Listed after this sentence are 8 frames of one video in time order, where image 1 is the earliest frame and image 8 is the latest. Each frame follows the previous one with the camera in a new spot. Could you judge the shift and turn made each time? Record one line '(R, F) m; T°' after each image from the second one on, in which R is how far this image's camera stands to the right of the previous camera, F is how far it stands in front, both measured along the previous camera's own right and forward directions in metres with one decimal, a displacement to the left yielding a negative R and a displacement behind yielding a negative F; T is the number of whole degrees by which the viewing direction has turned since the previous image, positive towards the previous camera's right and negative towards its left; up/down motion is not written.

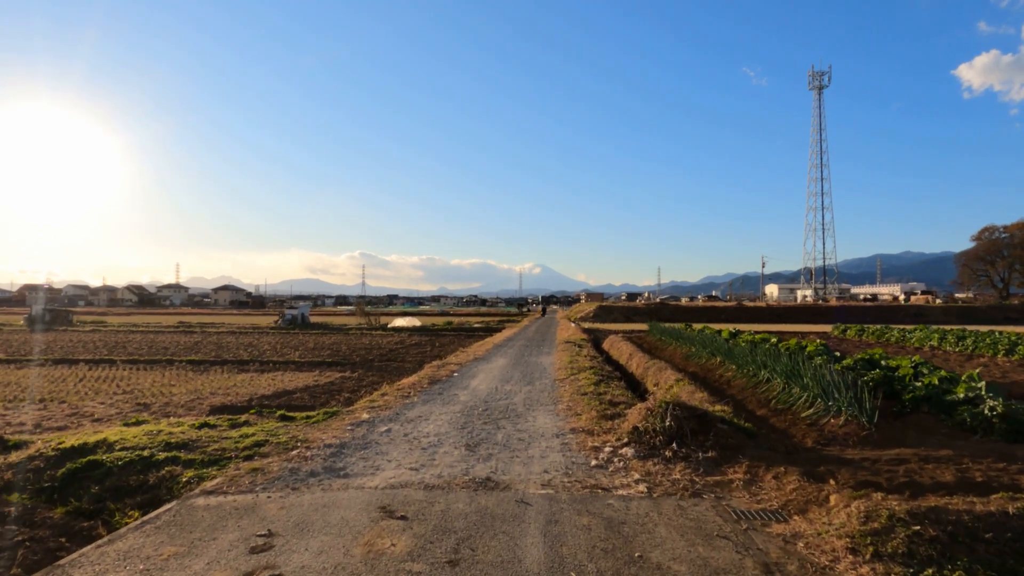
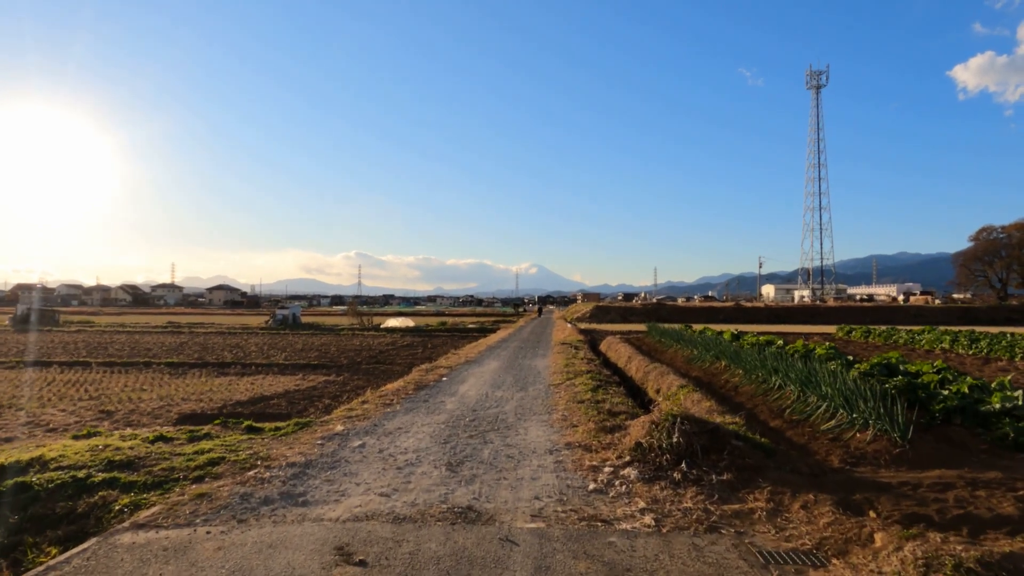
(+0.1, +0.8) m; 0°
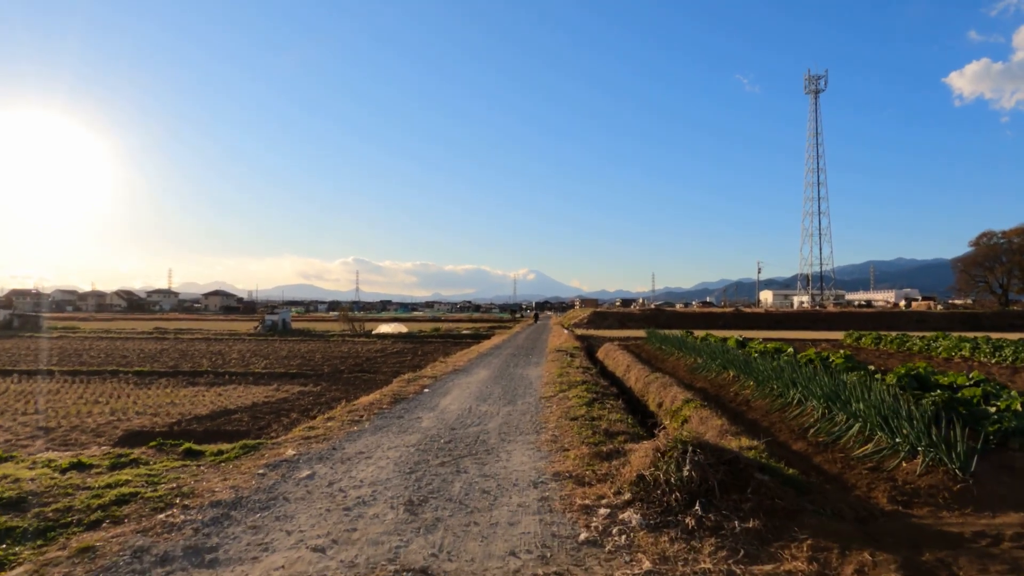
(+0.2, +1.1) m; 0°
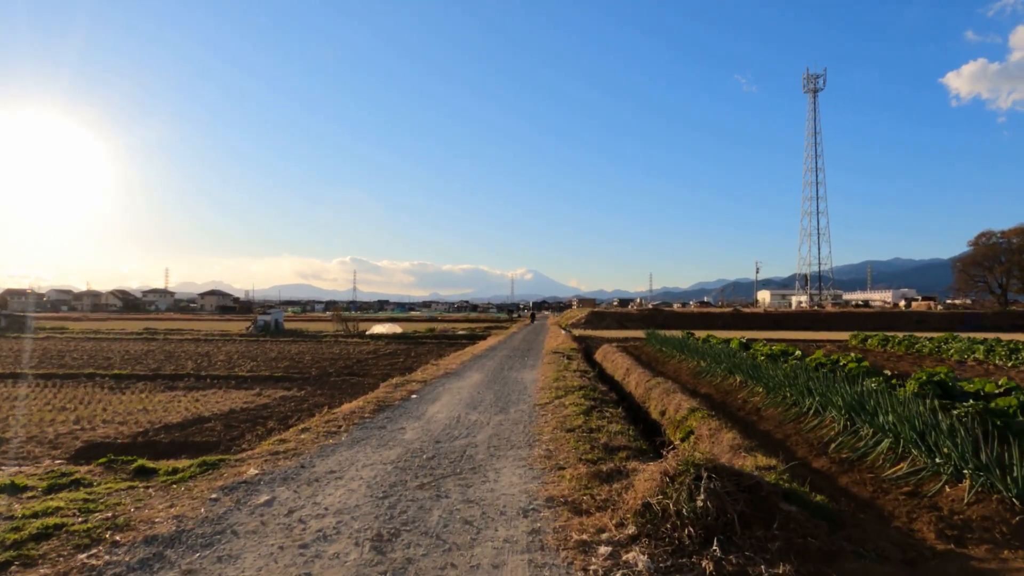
(+0.1, +0.7) m; 0°
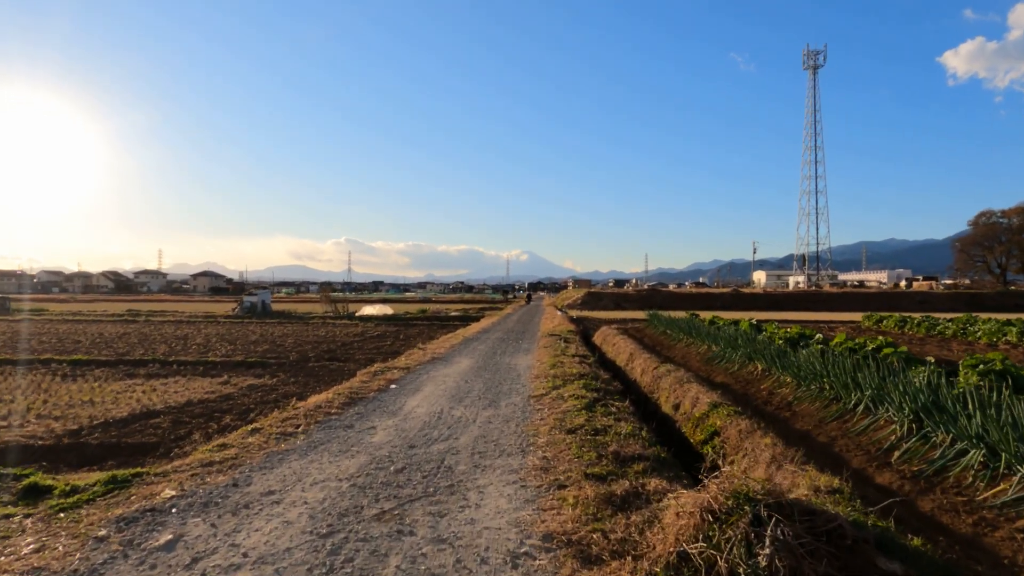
(+0.1, +1.3) m; 0°
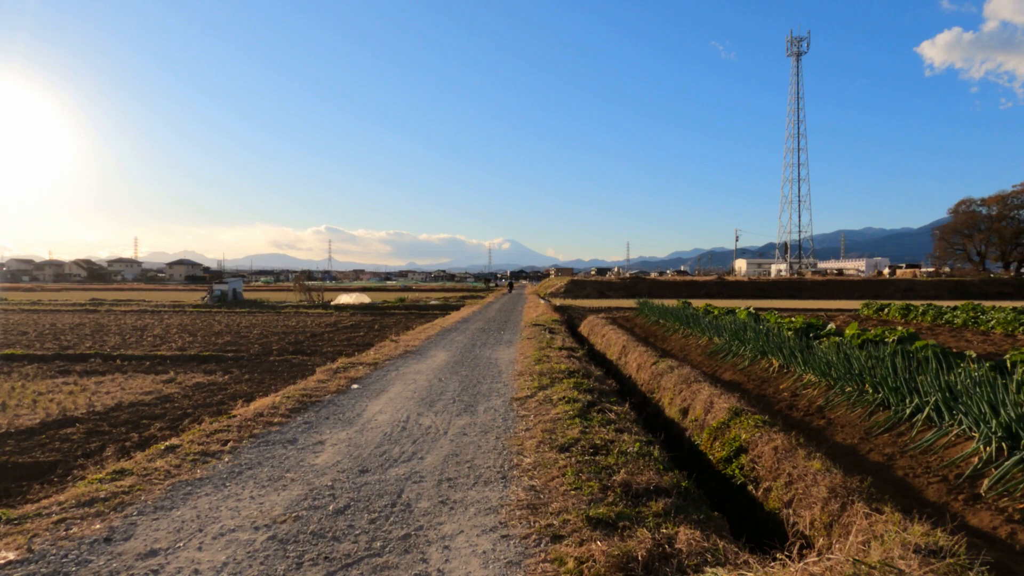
(0.0, +1.3) m; +2°
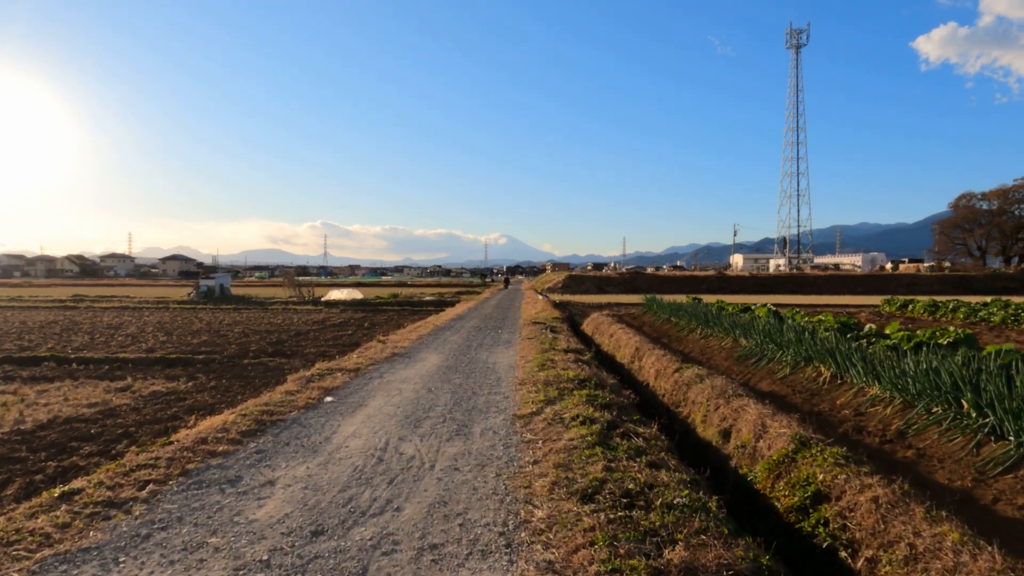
(-0.1, +1.3) m; 0°
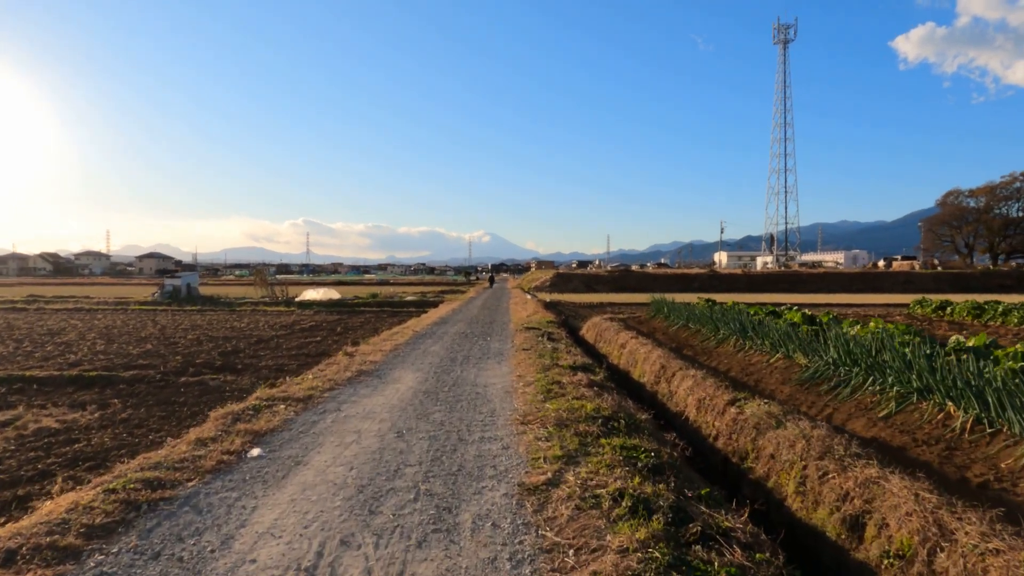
(-0.1, +2.2) m; +1°
